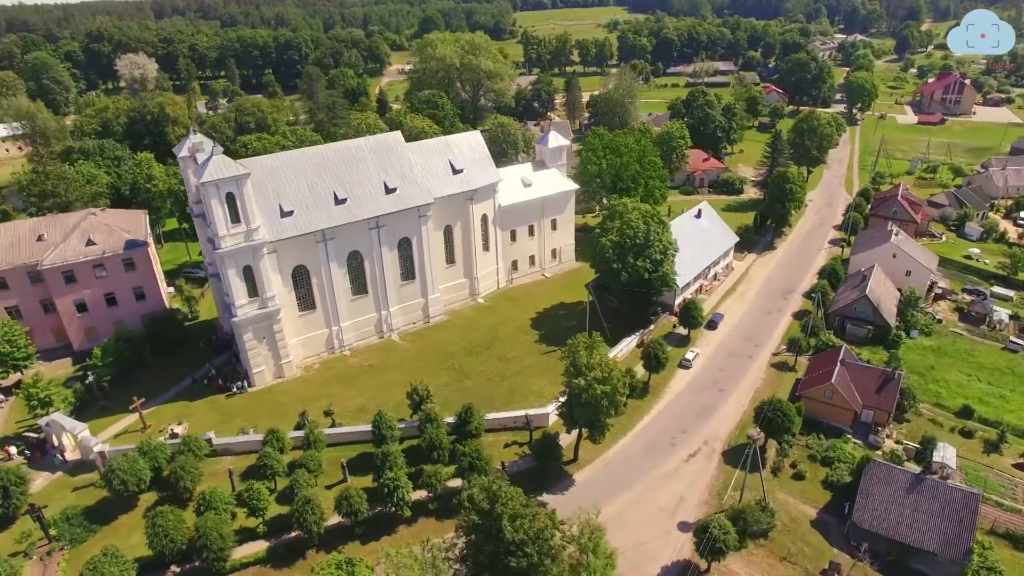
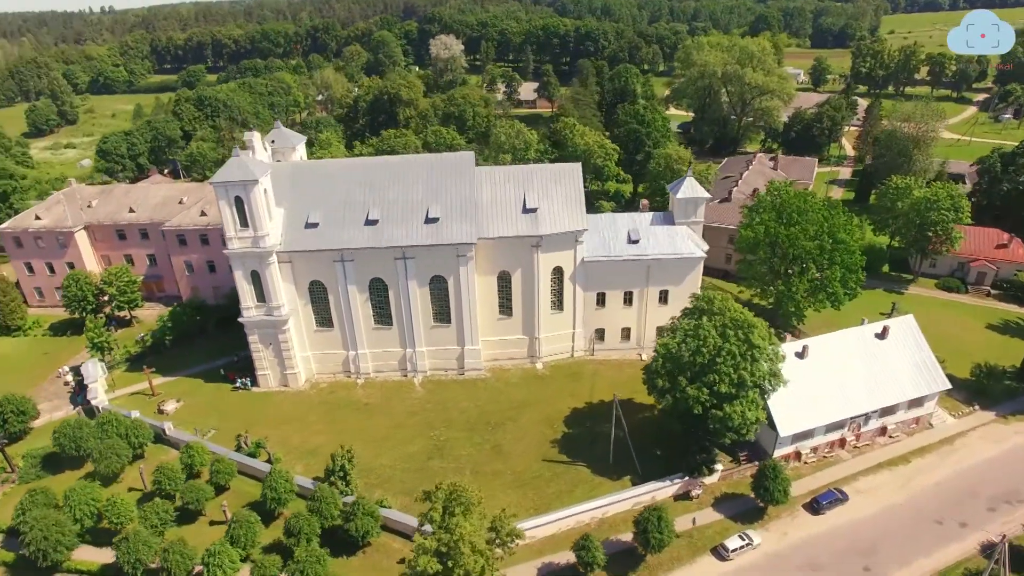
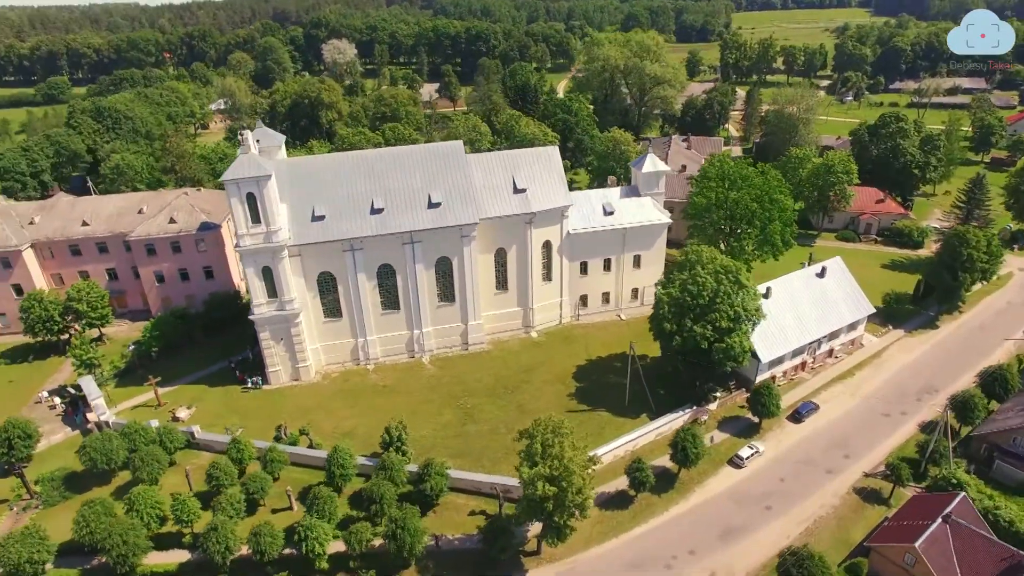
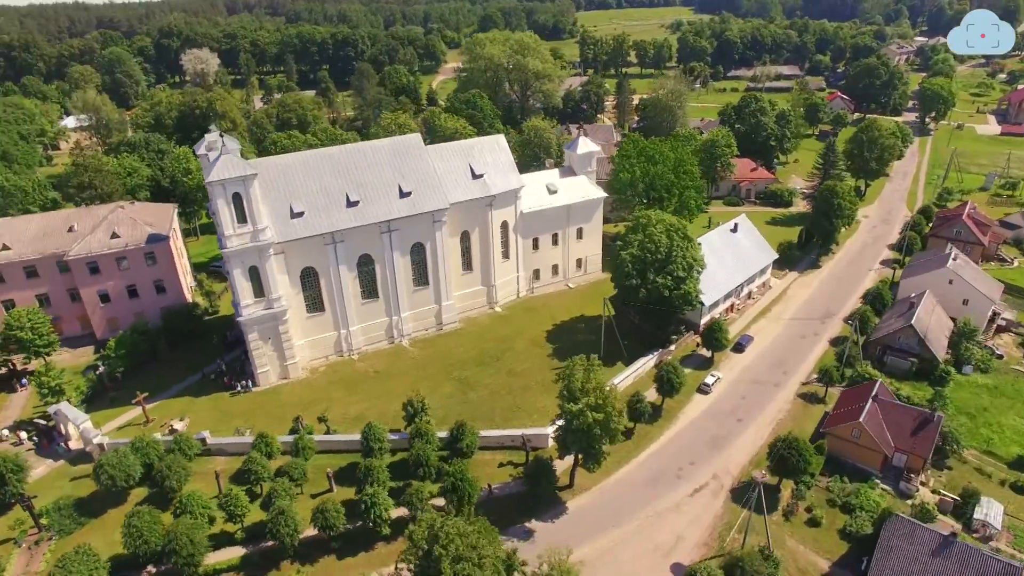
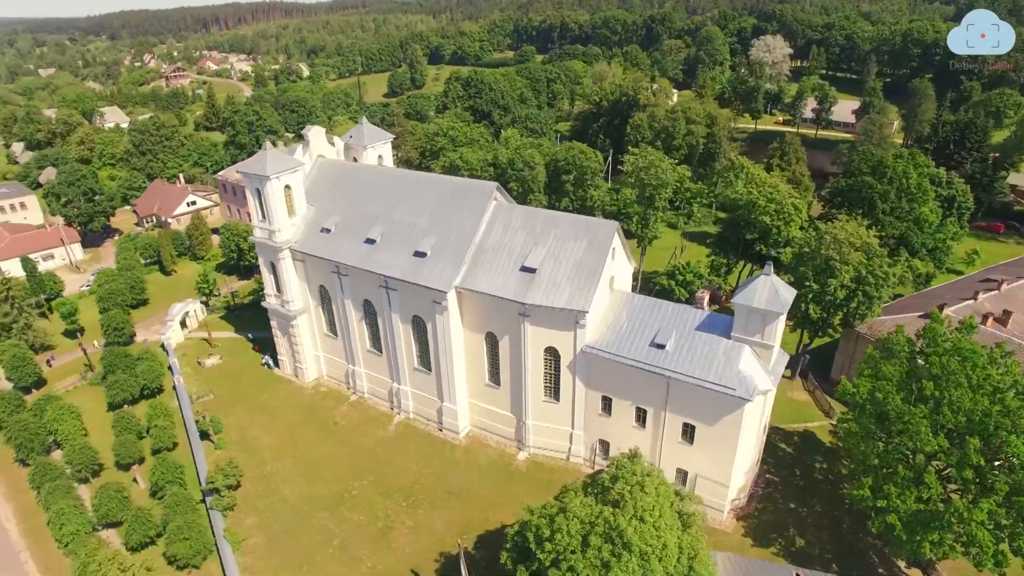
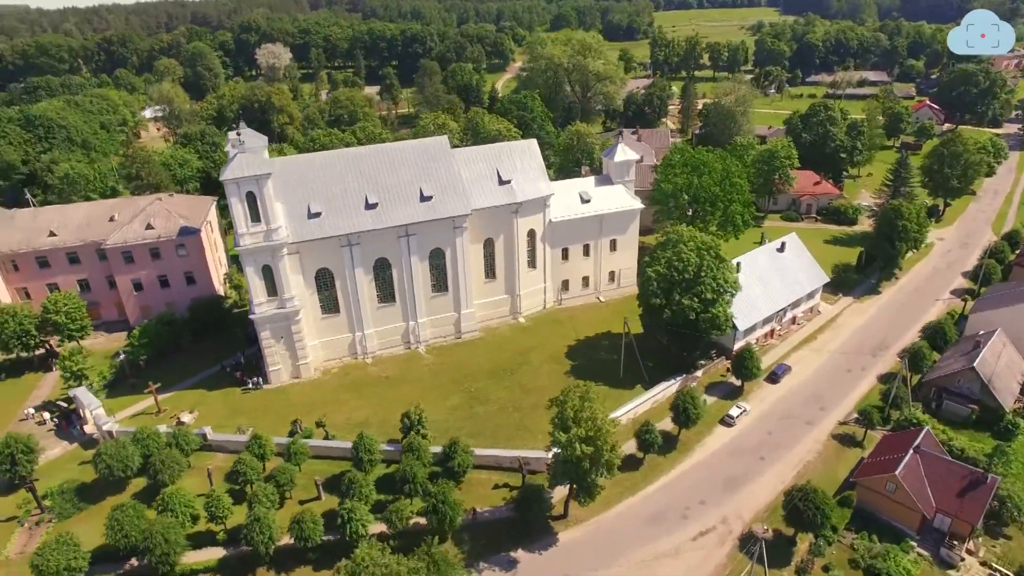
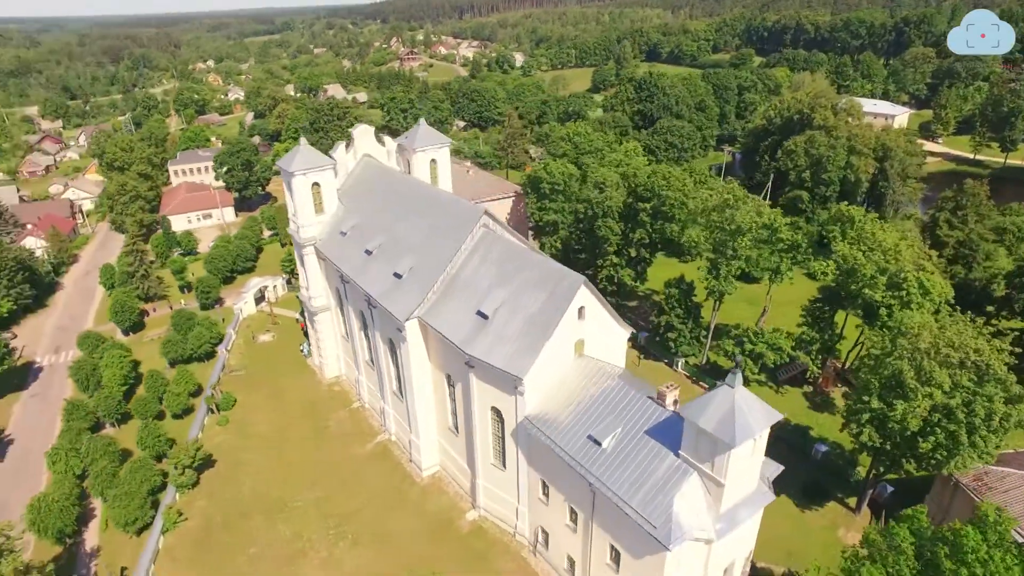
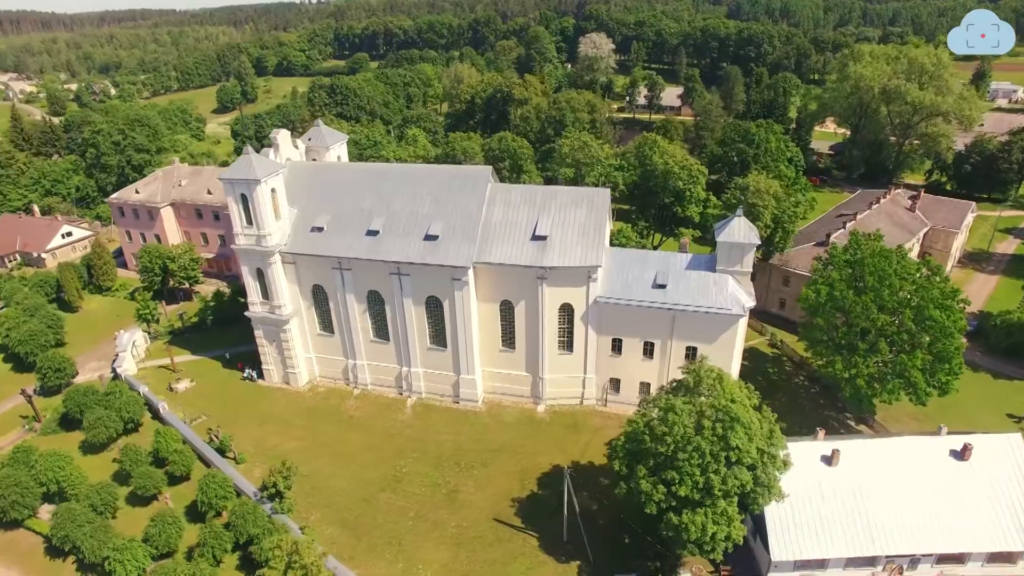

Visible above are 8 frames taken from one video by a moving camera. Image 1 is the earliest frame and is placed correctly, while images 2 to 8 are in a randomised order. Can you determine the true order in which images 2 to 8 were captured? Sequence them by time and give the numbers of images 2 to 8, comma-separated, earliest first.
4, 6, 3, 2, 8, 5, 7
